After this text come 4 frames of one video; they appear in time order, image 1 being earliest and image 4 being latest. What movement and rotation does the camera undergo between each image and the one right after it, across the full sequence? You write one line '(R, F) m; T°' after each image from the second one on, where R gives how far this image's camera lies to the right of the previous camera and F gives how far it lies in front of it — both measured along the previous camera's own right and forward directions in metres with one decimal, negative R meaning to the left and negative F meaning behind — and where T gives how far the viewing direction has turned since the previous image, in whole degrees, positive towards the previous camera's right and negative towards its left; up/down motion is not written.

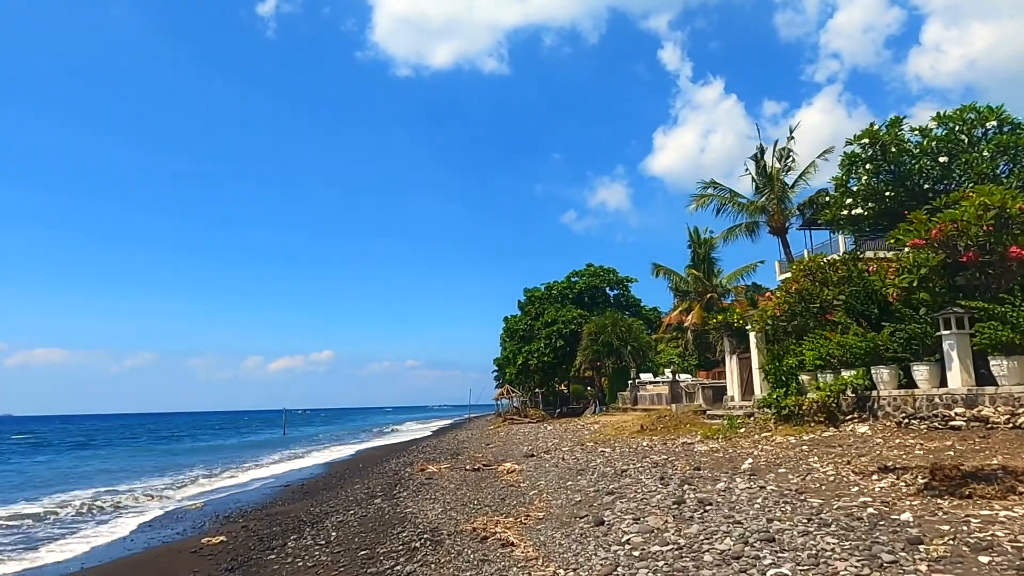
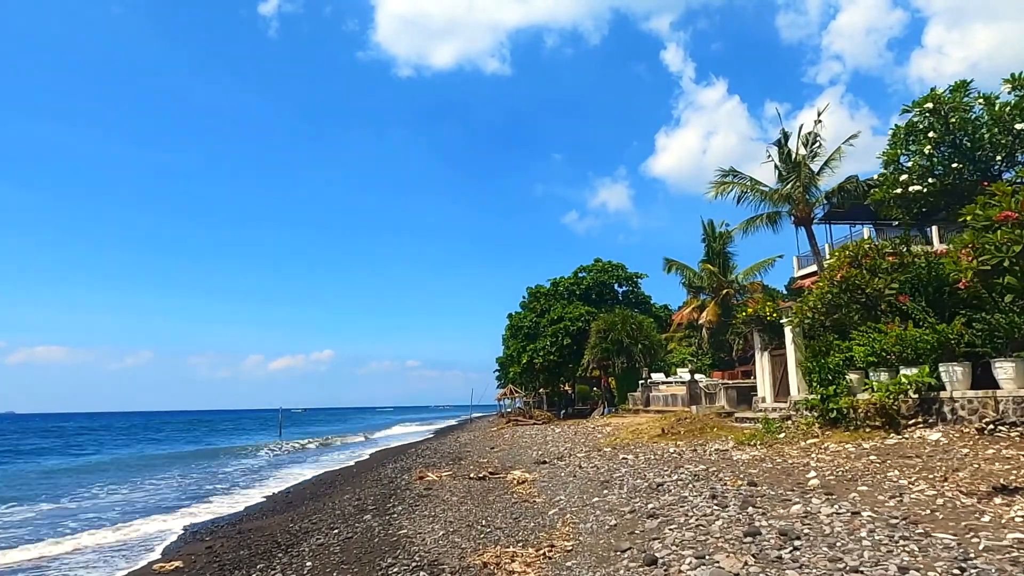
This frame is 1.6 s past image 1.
(-0.3, +2.3) m; 0°
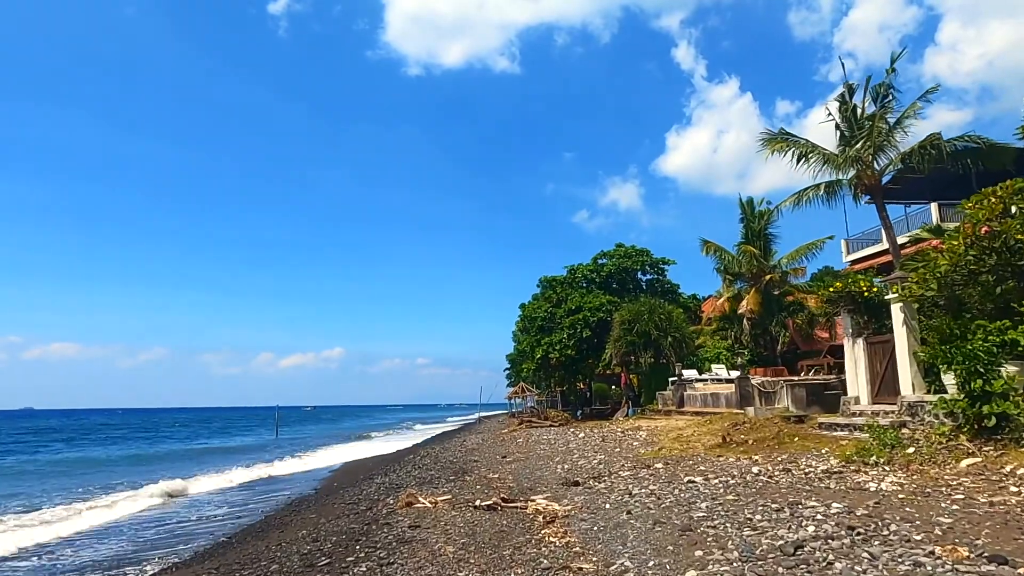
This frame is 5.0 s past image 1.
(-0.2, +5.0) m; -1°
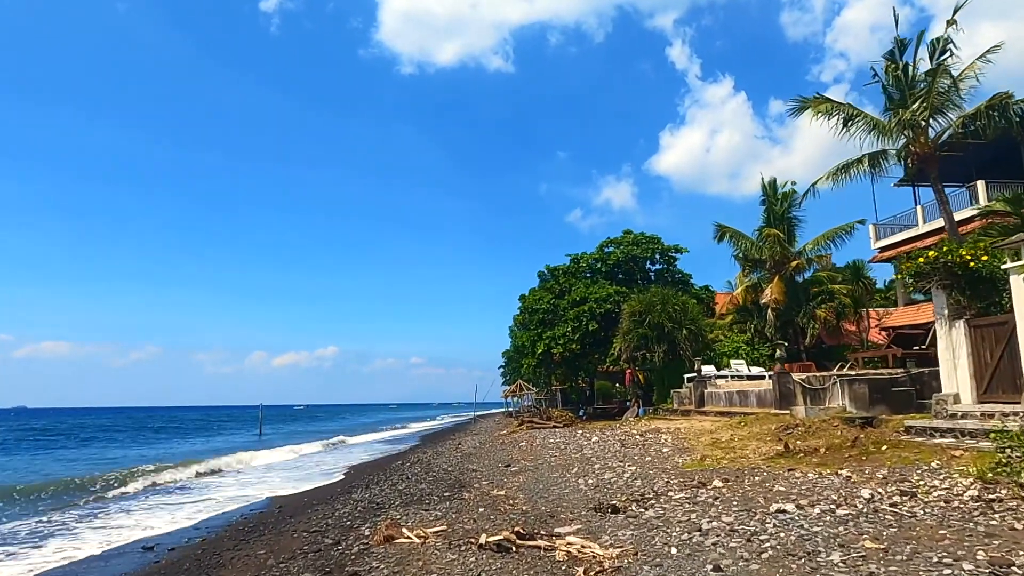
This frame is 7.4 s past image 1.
(-0.4, +3.6) m; +1°
